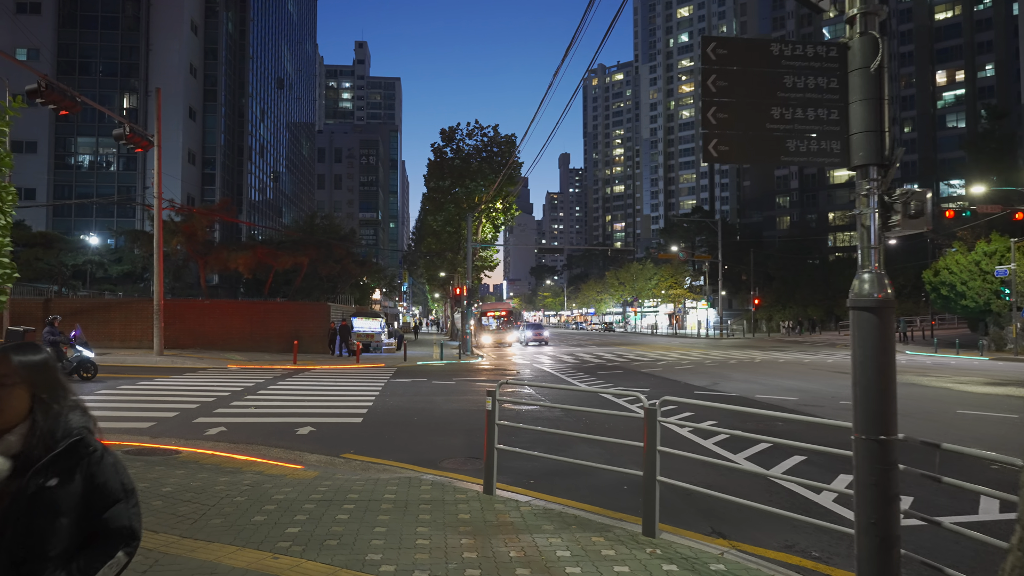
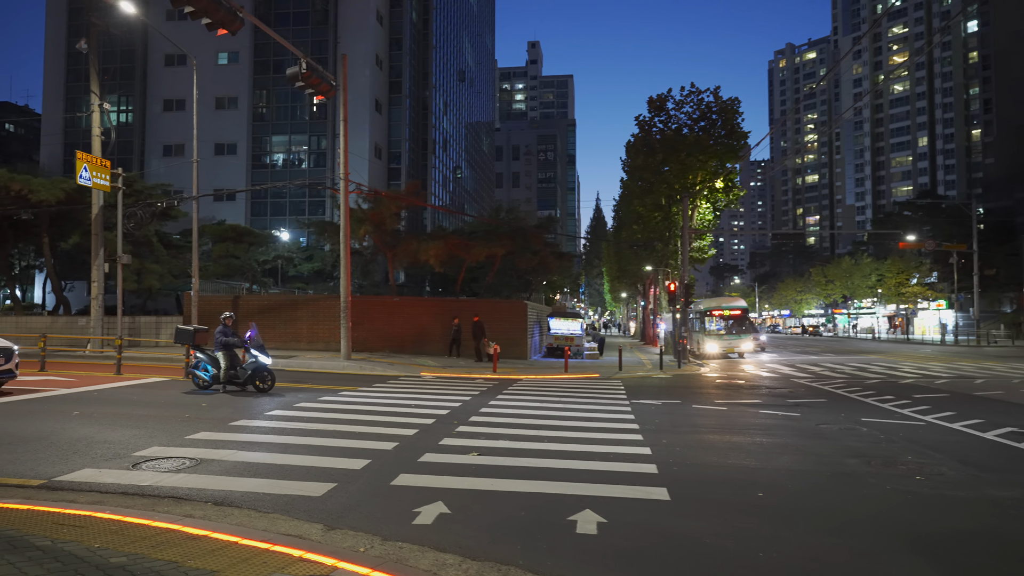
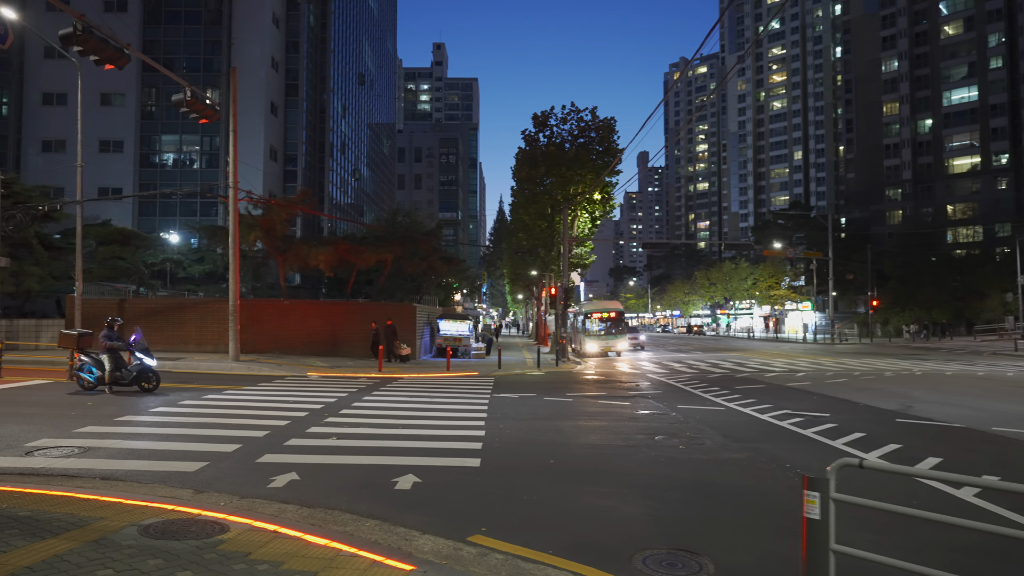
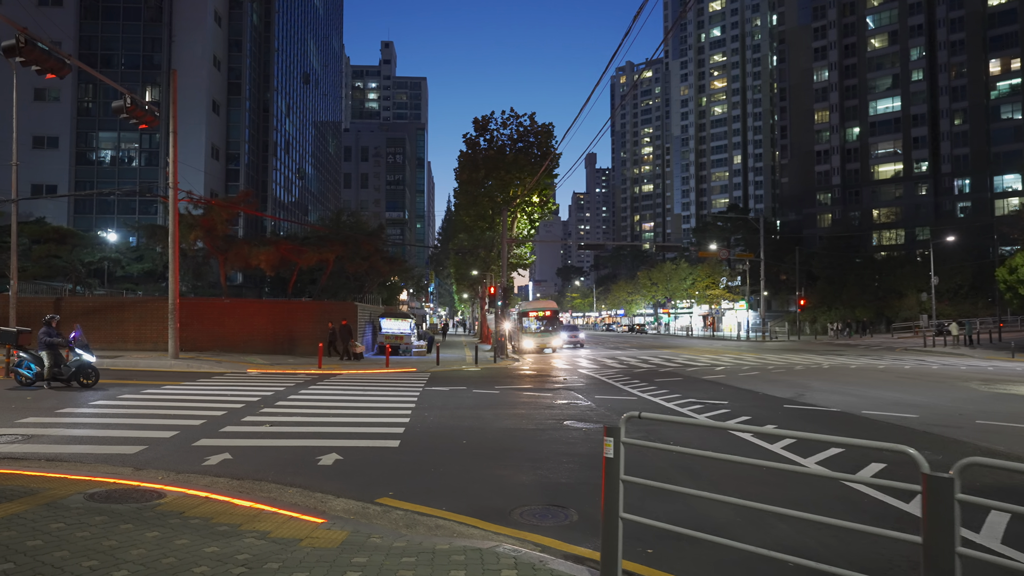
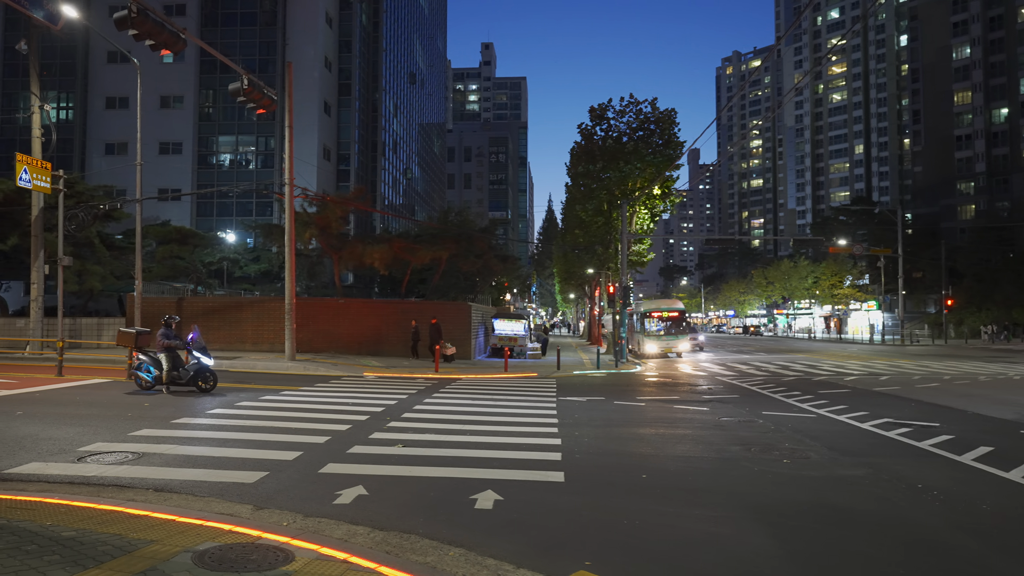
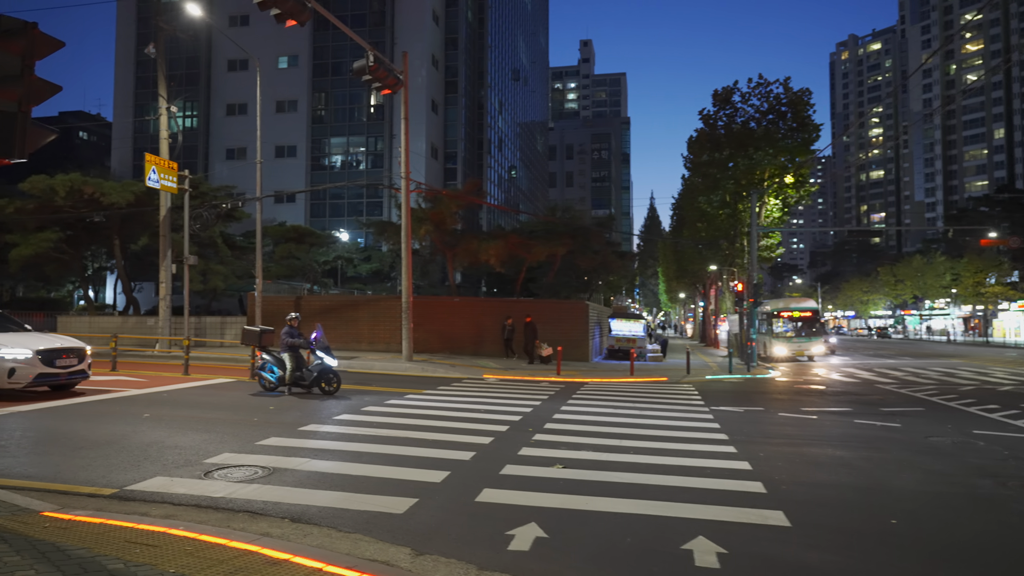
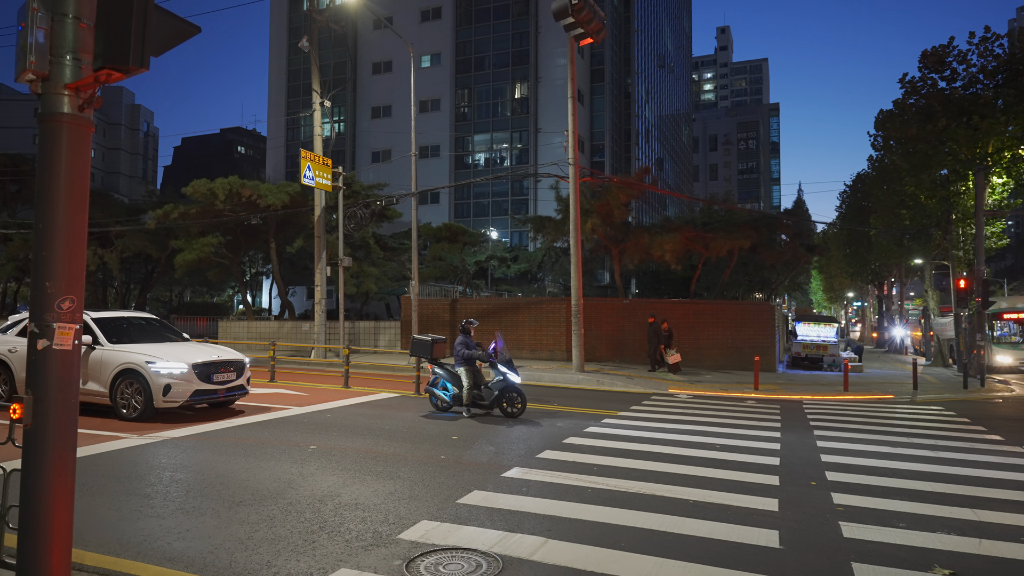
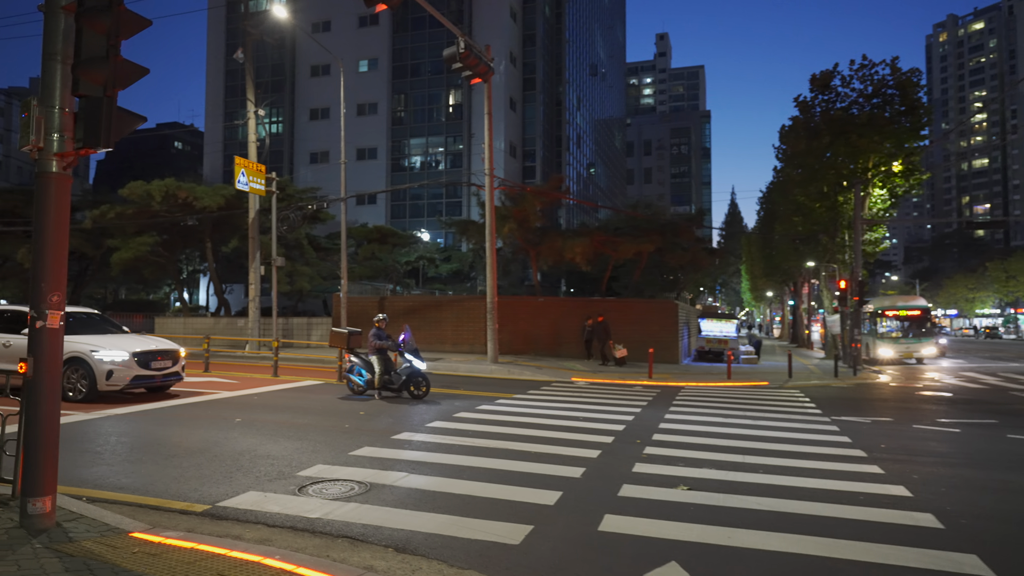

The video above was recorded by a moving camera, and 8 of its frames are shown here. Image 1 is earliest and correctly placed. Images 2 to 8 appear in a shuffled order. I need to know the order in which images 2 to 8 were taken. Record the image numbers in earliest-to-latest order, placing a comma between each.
4, 3, 5, 2, 6, 8, 7
